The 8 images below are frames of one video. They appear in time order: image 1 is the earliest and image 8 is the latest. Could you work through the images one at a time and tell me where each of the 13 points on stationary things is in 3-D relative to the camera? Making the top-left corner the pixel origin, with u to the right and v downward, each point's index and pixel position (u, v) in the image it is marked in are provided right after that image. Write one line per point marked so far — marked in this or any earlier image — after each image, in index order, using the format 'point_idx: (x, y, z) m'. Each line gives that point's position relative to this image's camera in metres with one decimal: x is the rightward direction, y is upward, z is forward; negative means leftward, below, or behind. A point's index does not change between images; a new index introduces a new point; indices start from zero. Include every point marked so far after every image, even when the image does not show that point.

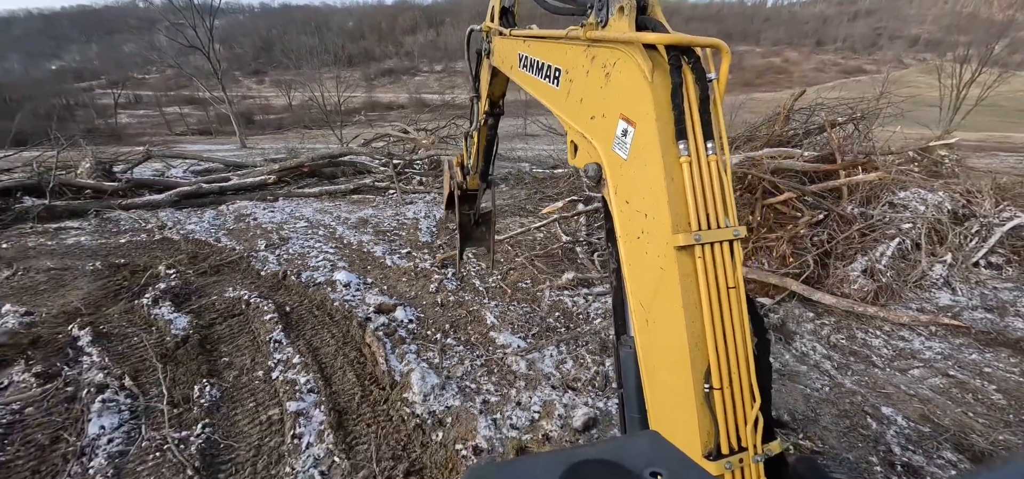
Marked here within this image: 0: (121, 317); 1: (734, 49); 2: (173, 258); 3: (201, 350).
0: (-3.0, -0.6, +3.8) m
1: (+8.6, +7.4, +18.7) m
2: (-3.2, -0.2, +4.6) m
3: (-2.2, -0.8, +3.4) m
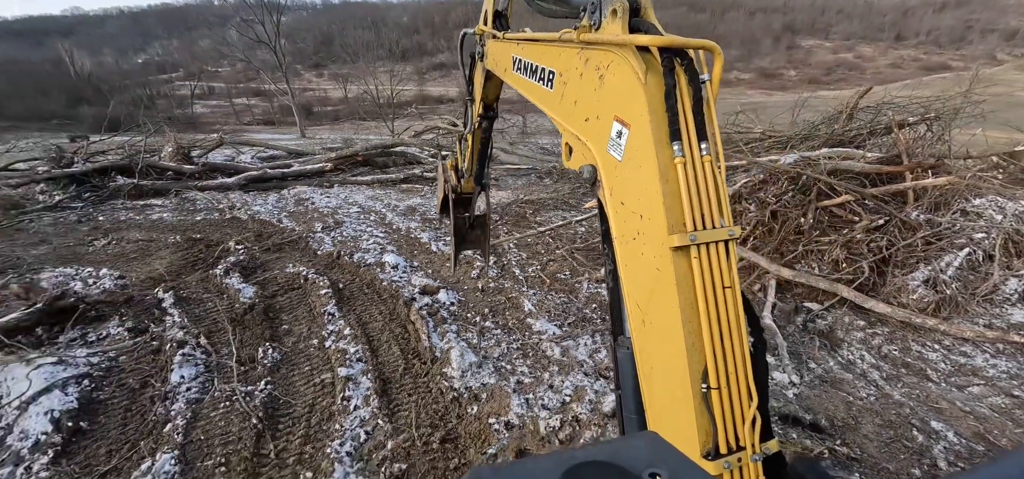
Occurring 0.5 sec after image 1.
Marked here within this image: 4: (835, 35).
0: (-2.7, -0.4, +4.2) m
1: (+10.5, +7.2, +17.9) m
2: (-2.8, 0.0, +5.0) m
3: (-1.9, -0.6, +3.8) m
4: (+12.4, +7.8, +18.6) m
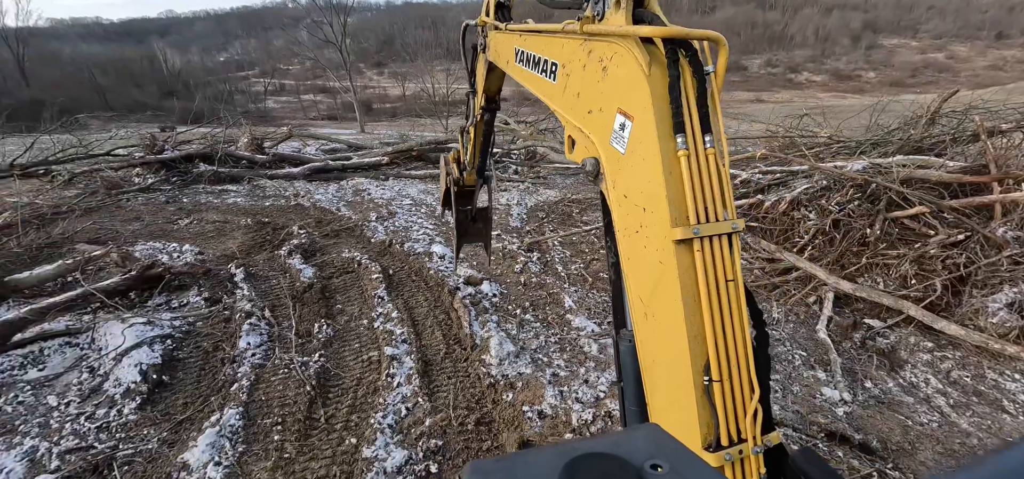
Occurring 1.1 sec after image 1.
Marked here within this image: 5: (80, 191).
0: (-2.3, -0.2, +4.6) m
1: (+12.6, +6.7, +16.9) m
2: (-2.4, +0.2, +5.4) m
3: (-1.6, -0.5, +4.1) m
4: (+14.5, +7.3, +17.4) m
5: (-5.5, +0.6, +6.2) m
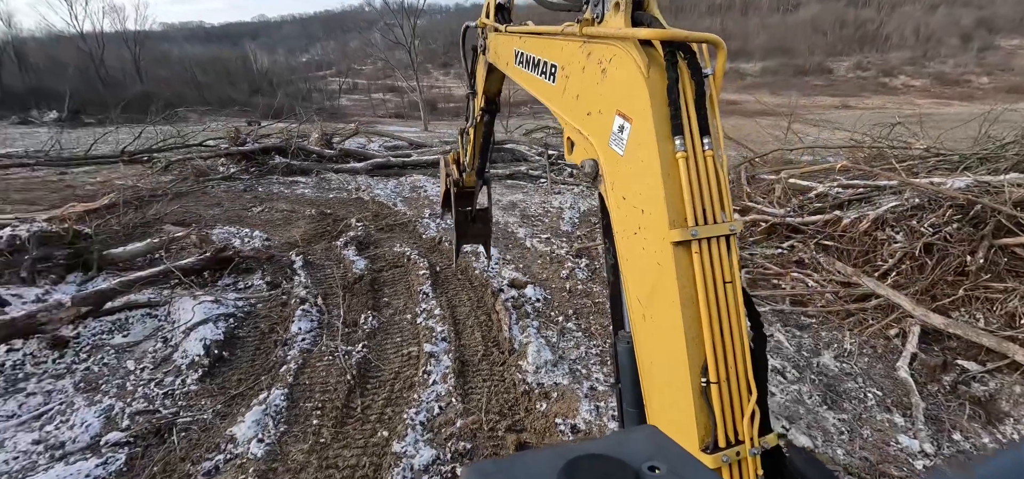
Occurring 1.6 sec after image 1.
0: (-1.9, -0.1, +4.8) m
1: (+14.9, +5.8, +15.0) m
2: (-1.7, +0.3, +5.7) m
3: (-1.2, -0.4, +4.2) m
4: (+16.9, +6.3, +15.3) m
5: (-4.7, +0.9, +6.8) m
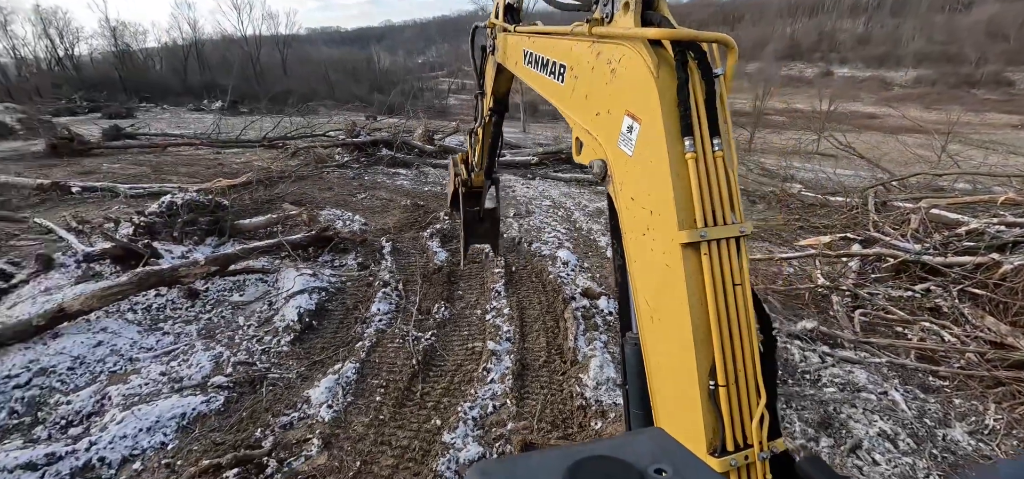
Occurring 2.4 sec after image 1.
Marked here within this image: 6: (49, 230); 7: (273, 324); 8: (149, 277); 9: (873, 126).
0: (-1.0, 0.0, +5.1) m
1: (+18.0, +4.1, +11.6) m
2: (-0.7, +0.4, +5.9) m
3: (-0.6, -0.4, +4.4) m
4: (+20.1, +4.3, +11.4) m
5: (-3.3, +1.2, +7.6) m
6: (-6.1, +0.1, +6.5) m
7: (-2.0, -0.7, +4.0) m
8: (-3.2, -0.3, +4.3) m
9: (+8.9, +2.8, +12.0) m
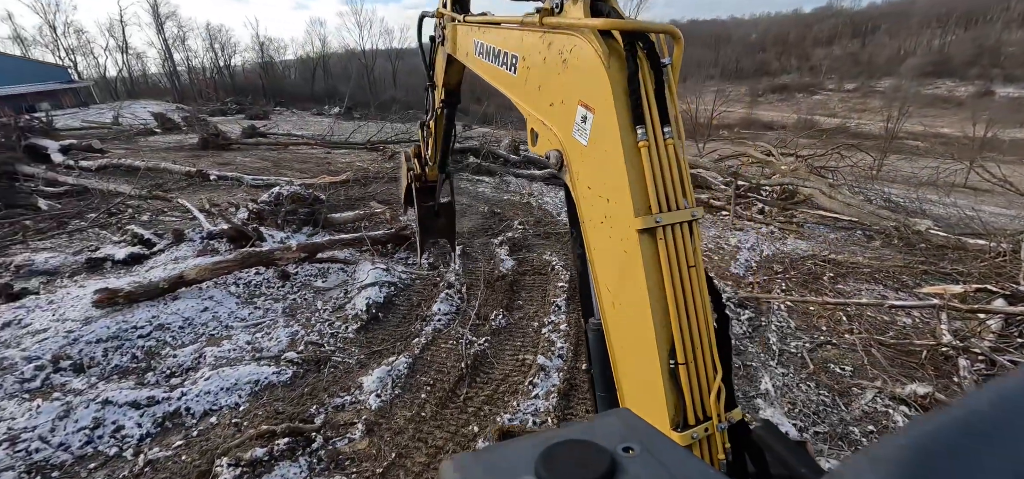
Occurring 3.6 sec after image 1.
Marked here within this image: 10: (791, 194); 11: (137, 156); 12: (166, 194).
0: (-0.3, -0.1, +5.1) m
1: (+19.9, +2.1, +8.0) m
2: (+0.2, +0.2, +5.9) m
3: (0.0, -0.4, +4.3) m
4: (+21.9, +2.1, +7.5) m
5: (-1.9, +1.2, +8.1) m
6: (-5.0, +0.4, +7.5) m
7: (-1.5, -0.6, +4.3) m
8: (-2.6, -0.2, +4.8) m
9: (+11.0, +1.6, +10.1) m
10: (+4.8, +0.8, +8.4) m
11: (-10.4, +2.3, +13.5) m
12: (-6.2, +0.8, +8.7) m
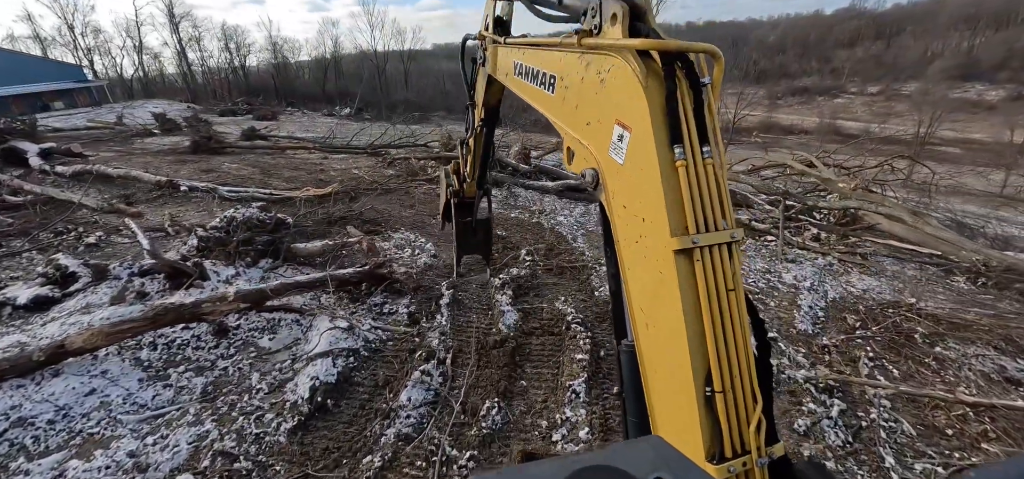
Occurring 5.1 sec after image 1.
0: (-0.3, -0.5, +4.0) m
1: (+20.0, +1.4, +6.3) m
2: (+0.3, -0.2, +4.7) m
3: (0.0, -0.8, +3.1) m
4: (+22.0, +1.4, +5.7) m
5: (-1.8, +0.9, +6.9) m
6: (-4.9, +0.1, +6.5) m
7: (-1.5, -1.0, +3.1) m
8: (-2.6, -0.5, +3.7) m
9: (+11.2, +1.0, +8.6) m
10: (+4.9, +0.3, +7.1) m
11: (-10.1, +2.1, +12.6) m
12: (-6.1, +0.5, +7.7) m
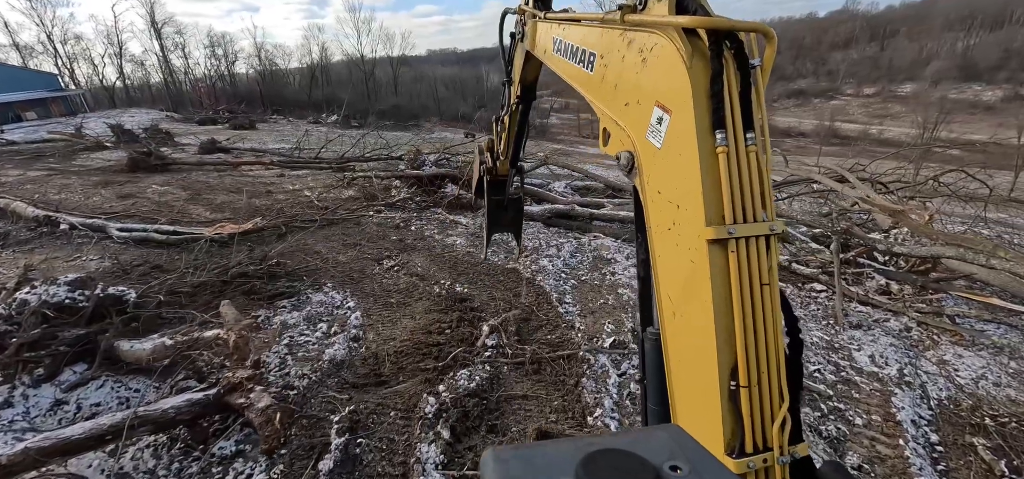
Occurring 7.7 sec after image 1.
0: (-0.6, -1.1, +2.2) m
1: (+19.7, +1.0, +4.7) m
2: (-0.1, -0.7, +3.0) m
3: (-0.3, -1.4, +1.4) m
4: (+21.6, +1.1, +4.1) m
5: (-2.2, +0.2, +5.2) m
6: (-5.3, -0.5, +4.7) m
7: (-1.8, -1.6, +1.4) m
8: (-2.9, -1.1, +1.9) m
9: (+10.8, +0.5, +7.0) m
10: (+4.6, -0.2, +5.3) m
11: (-10.5, +1.3, +10.8) m
12: (-6.4, -0.2, +5.9) m
